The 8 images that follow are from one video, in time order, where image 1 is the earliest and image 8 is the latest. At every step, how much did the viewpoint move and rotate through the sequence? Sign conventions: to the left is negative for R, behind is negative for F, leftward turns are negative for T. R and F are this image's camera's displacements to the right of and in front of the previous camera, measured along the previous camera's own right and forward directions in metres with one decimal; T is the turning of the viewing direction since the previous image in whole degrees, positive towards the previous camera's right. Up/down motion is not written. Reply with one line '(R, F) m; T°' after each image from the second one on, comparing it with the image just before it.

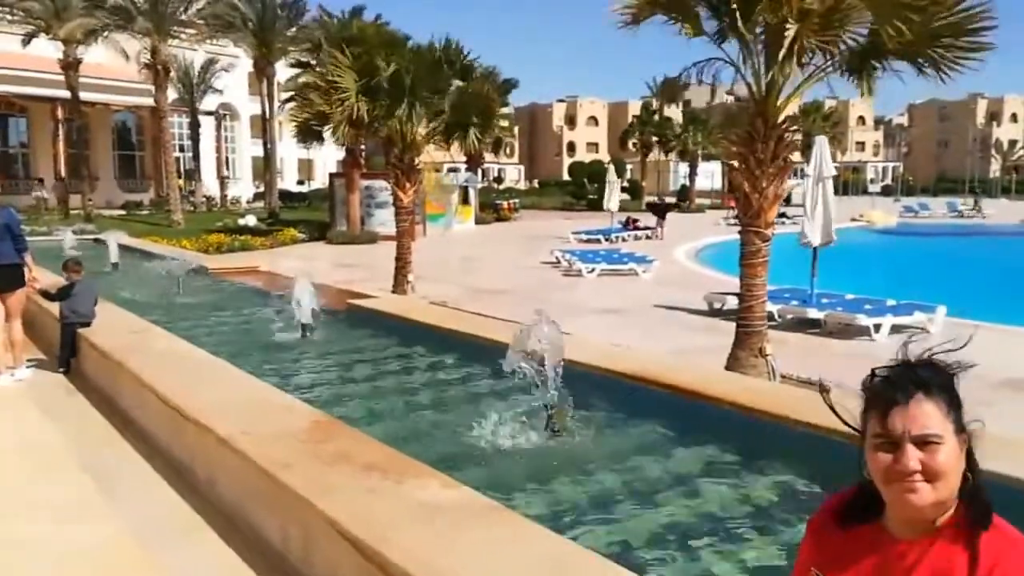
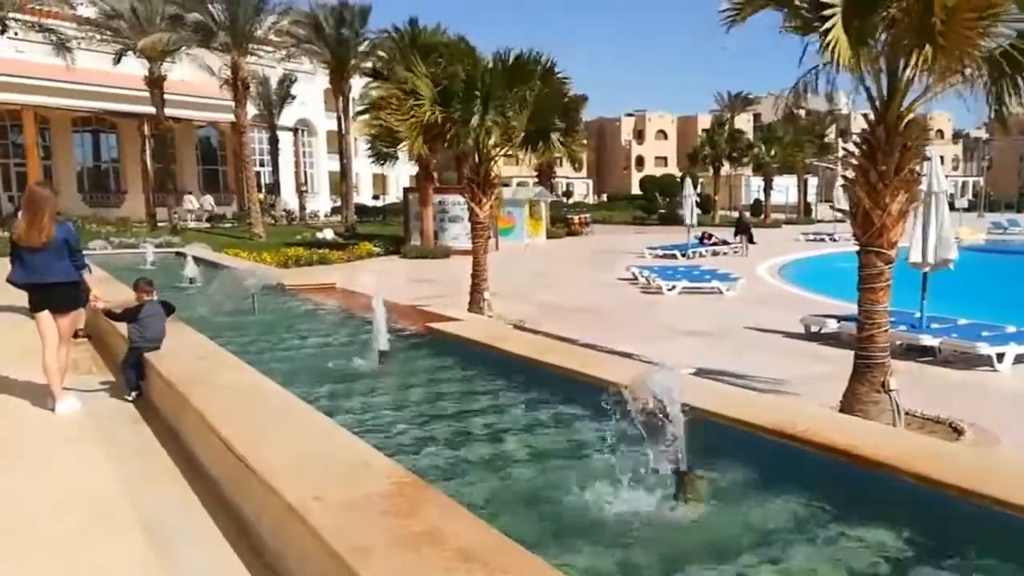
(-0.1, +0.6) m; -5°
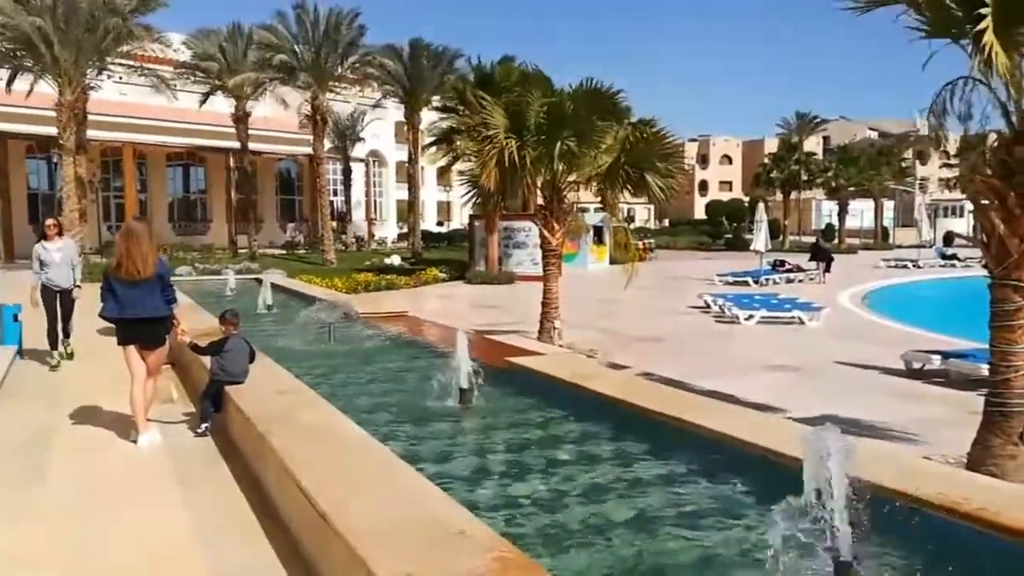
(-0.2, +0.5) m; -4°
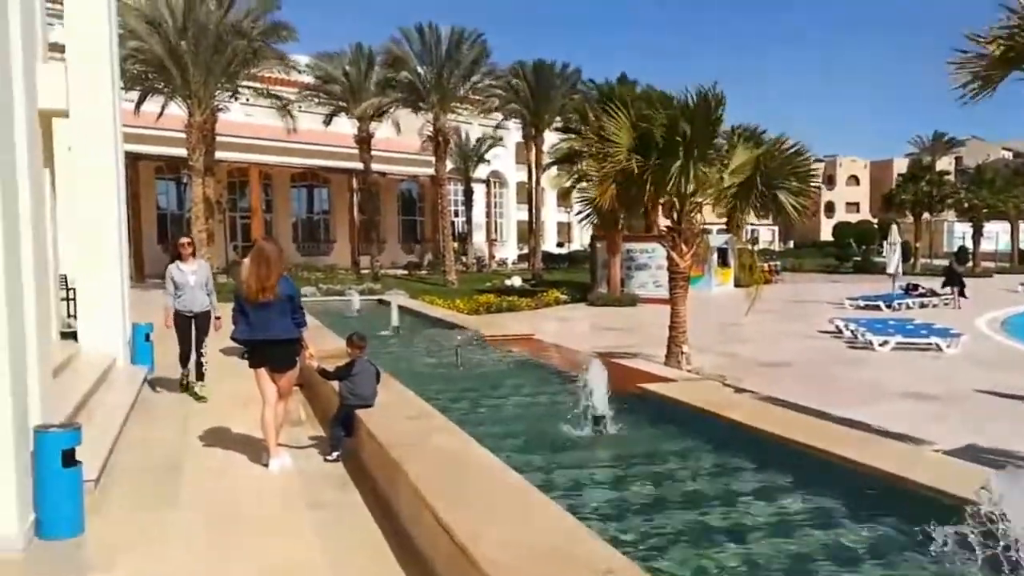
(-0.1, +0.4) m; -7°
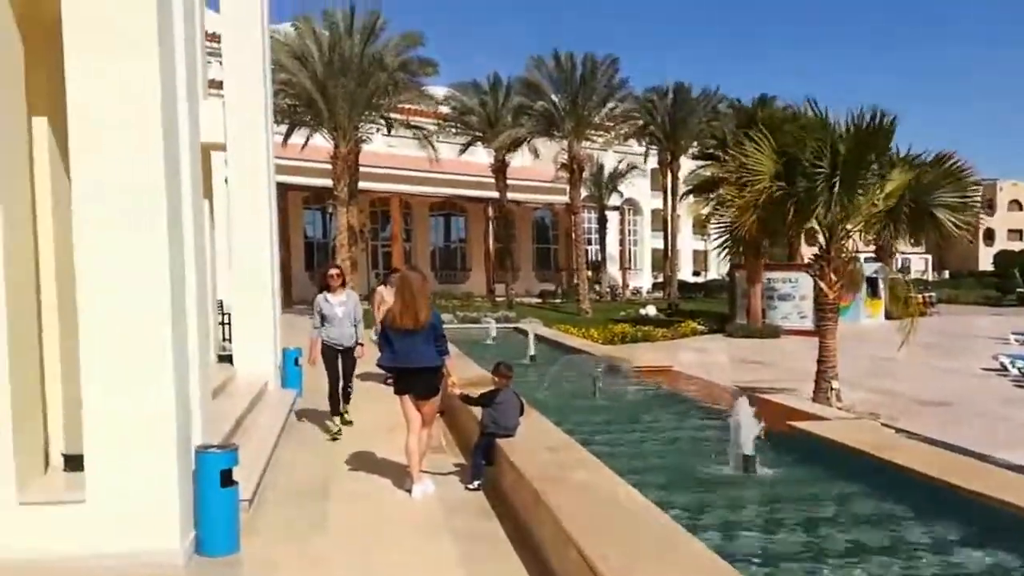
(-0.1, +0.1) m; -8°
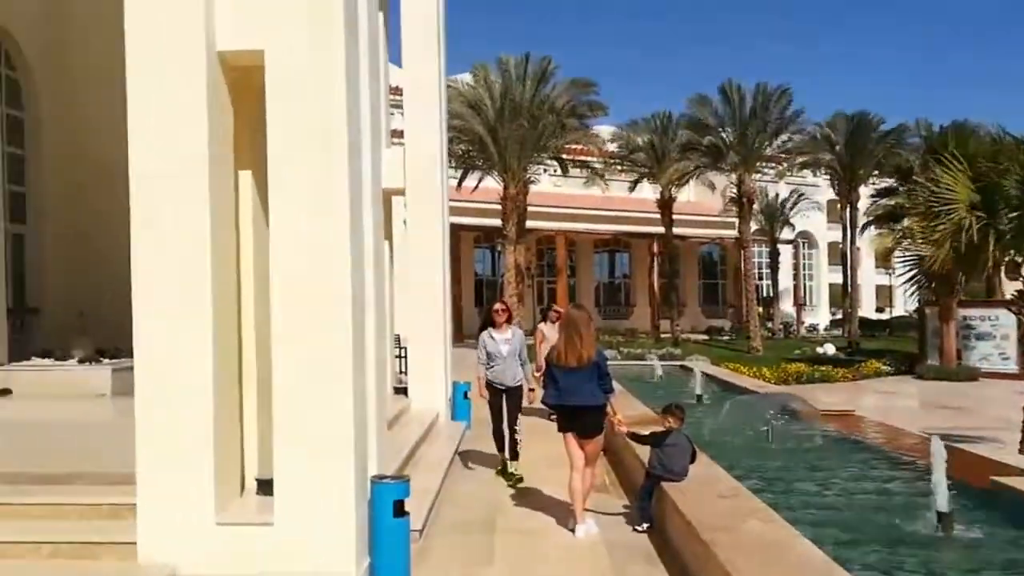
(0.0, -0.1) m; -11°
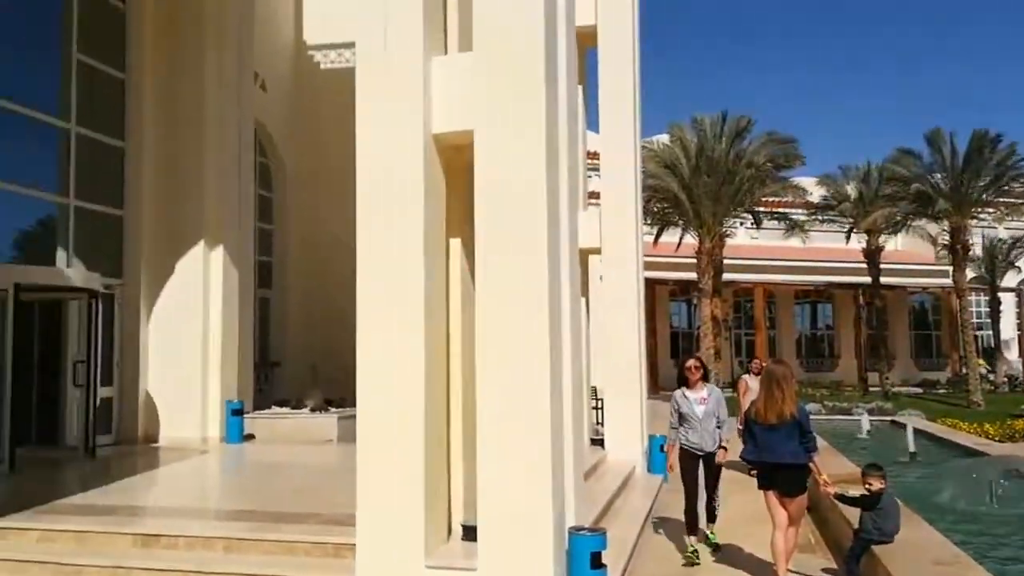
(0.0, -0.2) m; -12°
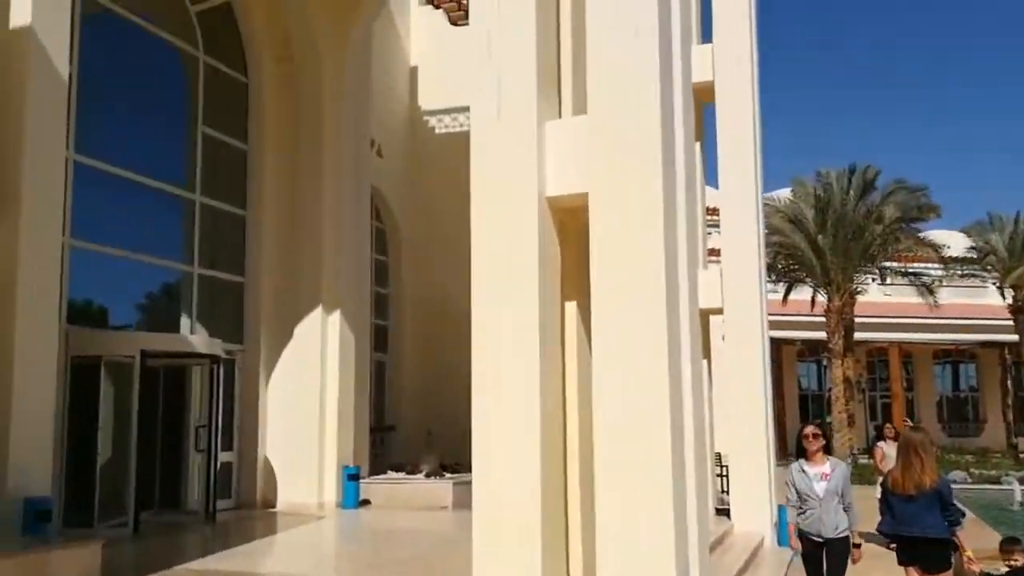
(0.0, +0.1) m; -7°
